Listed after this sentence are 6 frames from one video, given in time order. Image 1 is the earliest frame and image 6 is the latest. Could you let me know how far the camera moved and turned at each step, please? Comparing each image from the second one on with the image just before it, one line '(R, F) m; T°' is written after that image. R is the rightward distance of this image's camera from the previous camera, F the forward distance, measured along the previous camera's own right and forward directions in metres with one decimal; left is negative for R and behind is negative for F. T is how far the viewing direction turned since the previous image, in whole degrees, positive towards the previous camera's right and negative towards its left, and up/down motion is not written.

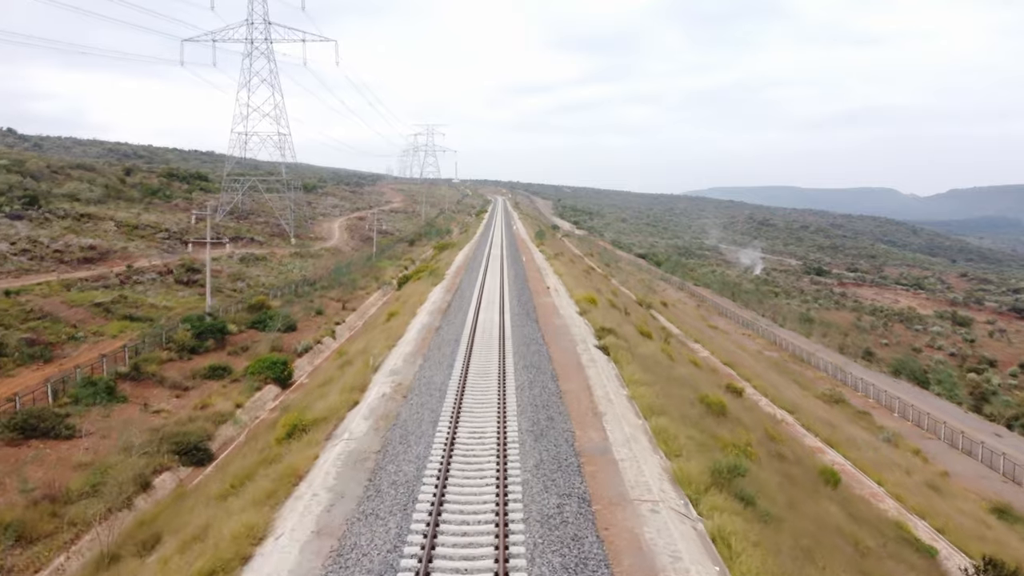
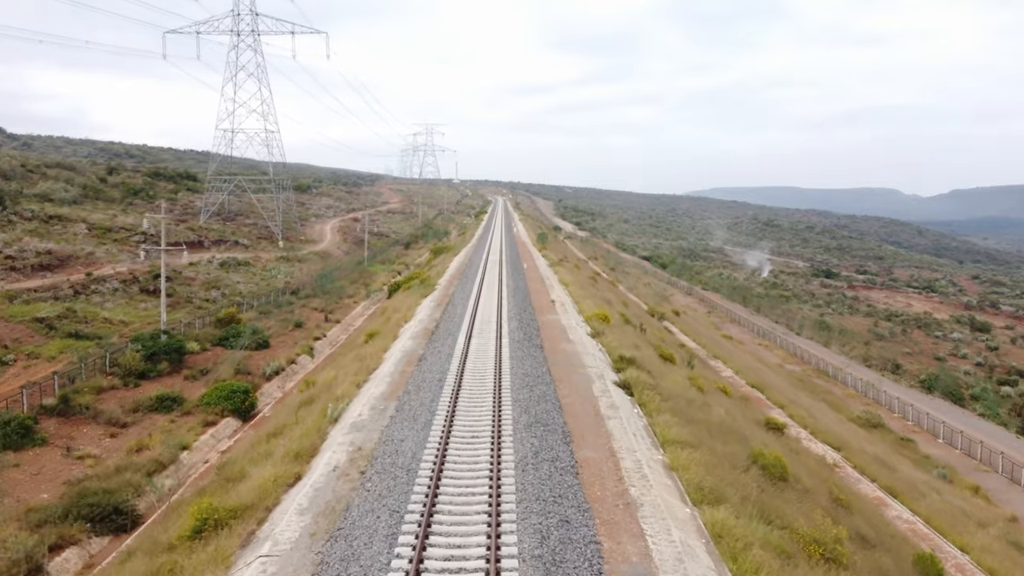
(+0.1, +3.4) m; 0°
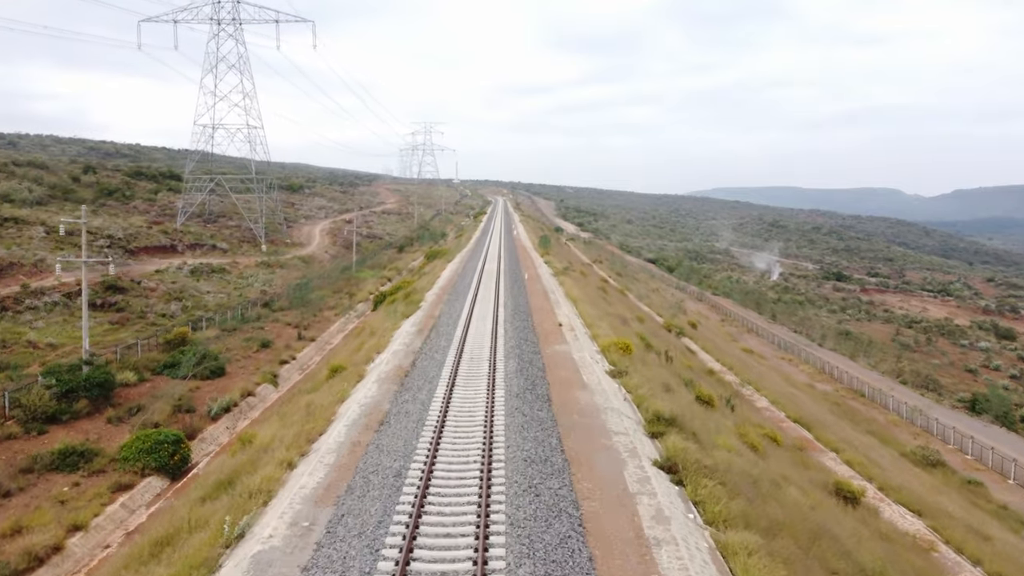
(+0.1, +4.2) m; 0°
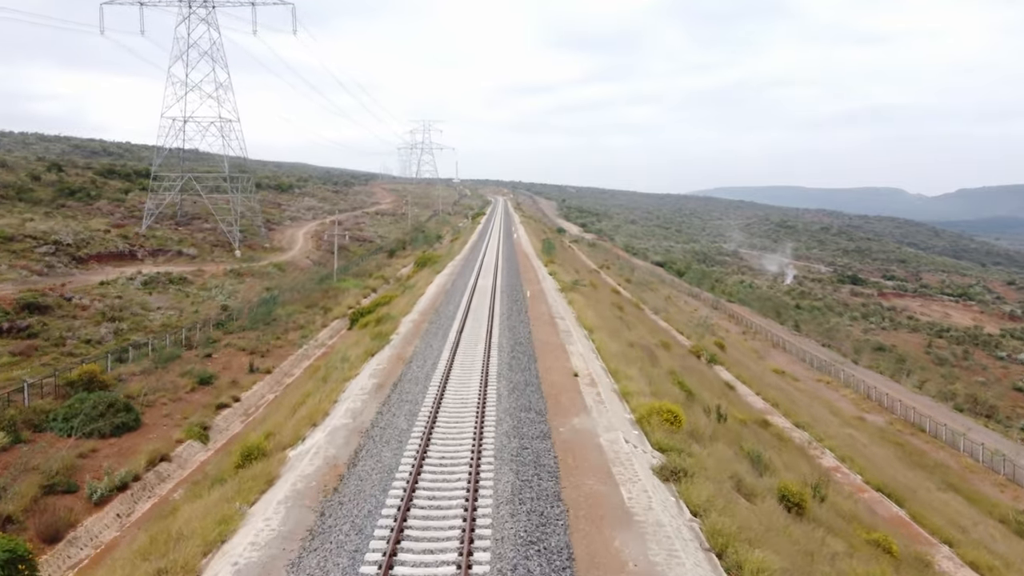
(+0.1, +5.3) m; 0°
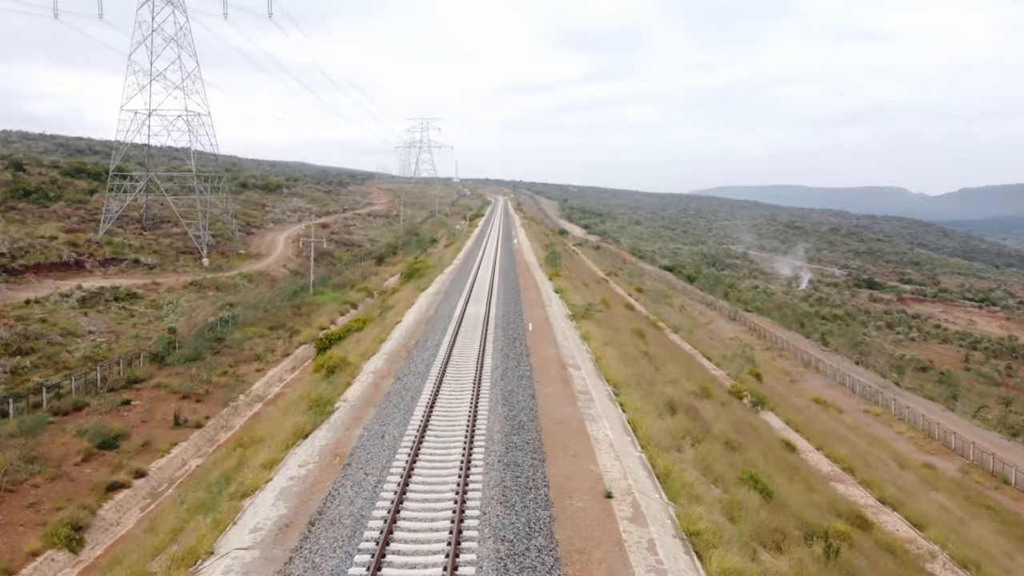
(+0.1, +5.3) m; 0°
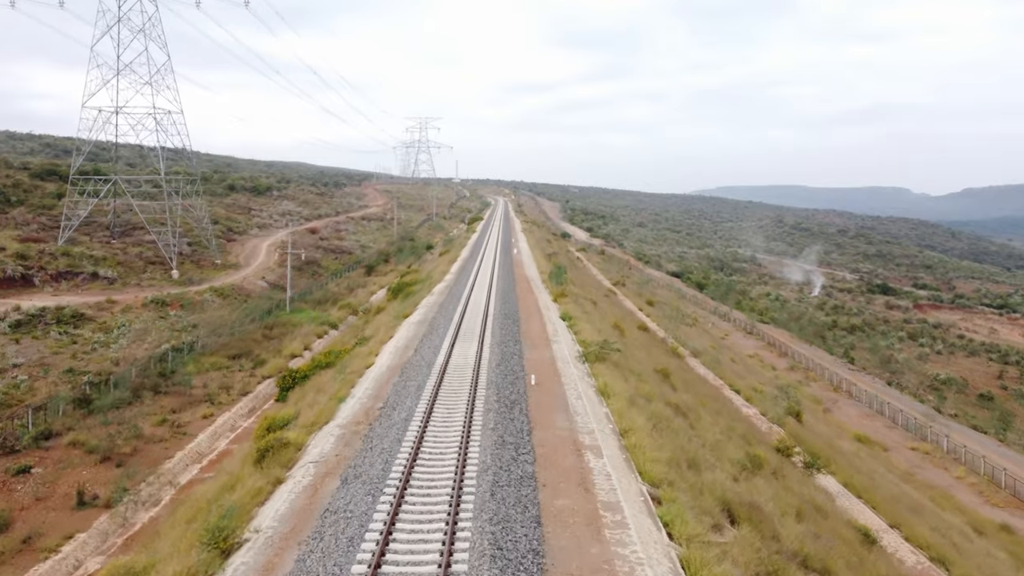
(+0.1, +4.1) m; 0°
